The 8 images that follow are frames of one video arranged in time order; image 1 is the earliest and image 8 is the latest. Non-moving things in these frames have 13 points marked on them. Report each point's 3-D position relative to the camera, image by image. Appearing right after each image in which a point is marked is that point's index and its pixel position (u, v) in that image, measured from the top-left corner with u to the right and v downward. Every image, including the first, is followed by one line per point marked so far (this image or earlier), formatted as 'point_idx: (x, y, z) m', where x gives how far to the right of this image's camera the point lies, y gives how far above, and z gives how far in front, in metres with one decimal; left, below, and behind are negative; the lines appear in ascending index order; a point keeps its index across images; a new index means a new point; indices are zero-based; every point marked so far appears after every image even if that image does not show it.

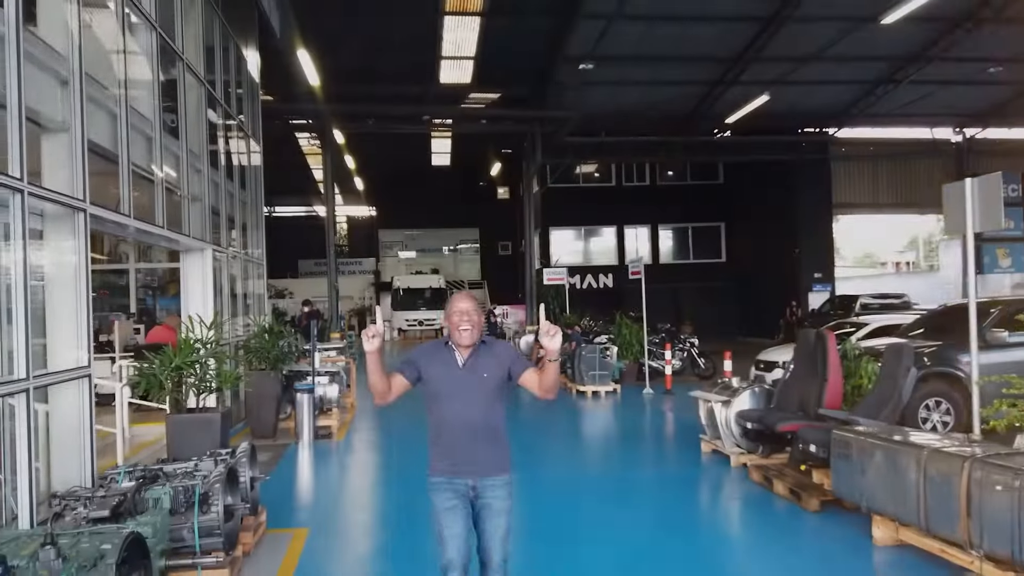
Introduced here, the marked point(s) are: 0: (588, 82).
0: (+1.5, +4.1, +14.5) m
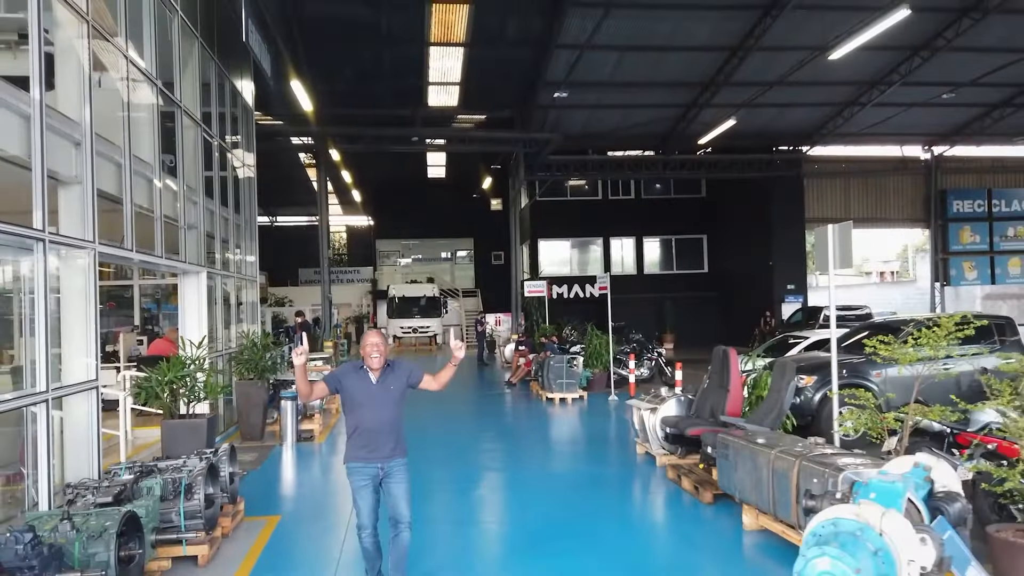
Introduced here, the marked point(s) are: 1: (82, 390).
0: (+1.2, +3.8, +15.3) m
1: (-2.8, -0.7, +4.9) m
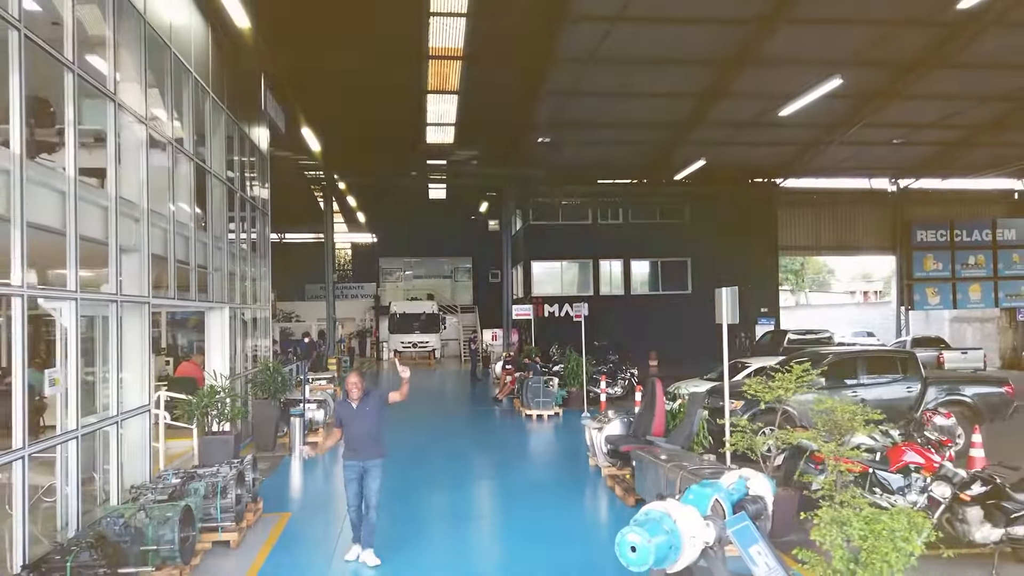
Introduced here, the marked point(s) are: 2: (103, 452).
0: (+1.0, +3.3, +16.6) m
1: (-3.2, -1.1, +6.2) m
2: (-3.1, -1.2, +5.6) m
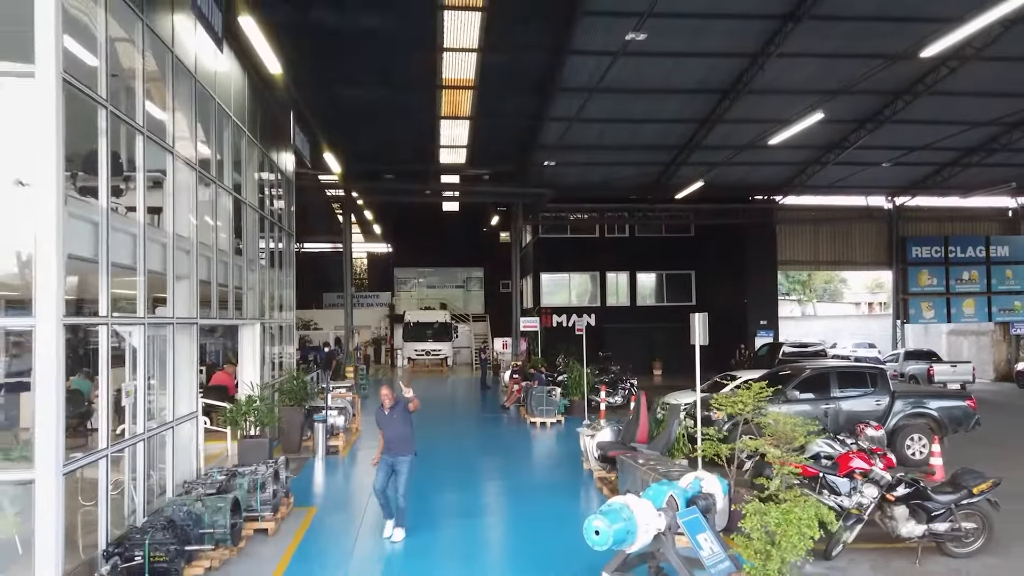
0: (+1.2, +3.0, +17.5) m
1: (-3.2, -1.3, +7.2) m
2: (-3.1, -1.4, +6.5) m
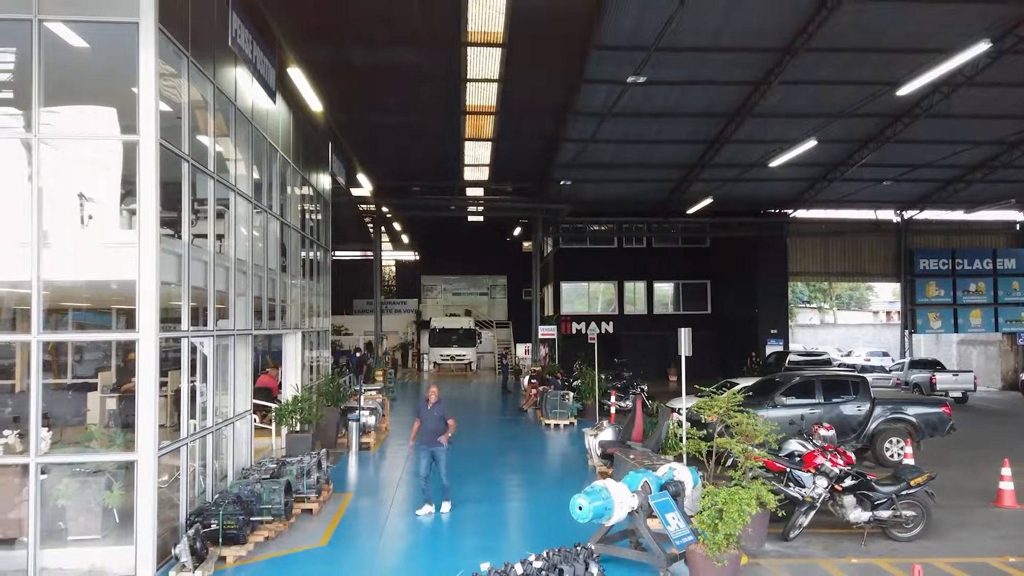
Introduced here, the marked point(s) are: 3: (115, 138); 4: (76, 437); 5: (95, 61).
0: (+1.7, +2.8, +18.5) m
1: (-3.1, -1.4, +8.3) m
2: (-3.0, -1.6, +7.7) m
3: (-3.4, +1.2, +6.1) m
4: (-3.6, -1.2, +5.8) m
5: (-3.6, +1.9, +6.1) m
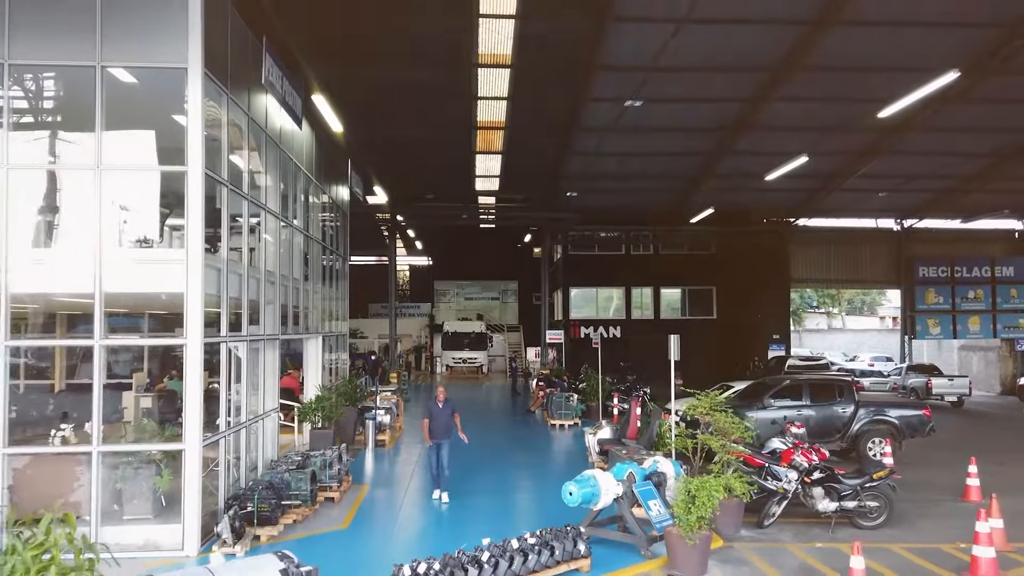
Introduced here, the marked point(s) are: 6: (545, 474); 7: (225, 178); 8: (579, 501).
0: (+2.0, +2.6, +19.2) m
1: (-3.0, -1.6, +9.1) m
2: (-3.0, -1.7, +8.5) m
3: (-3.4, +1.1, +6.9) m
4: (-3.5, -1.3, +6.7) m
5: (-3.5, +1.8, +6.9) m
6: (+0.4, -2.7, +10.5) m
7: (-3.0, +1.1, +7.6) m
8: (+0.5, -1.7, +5.9) m
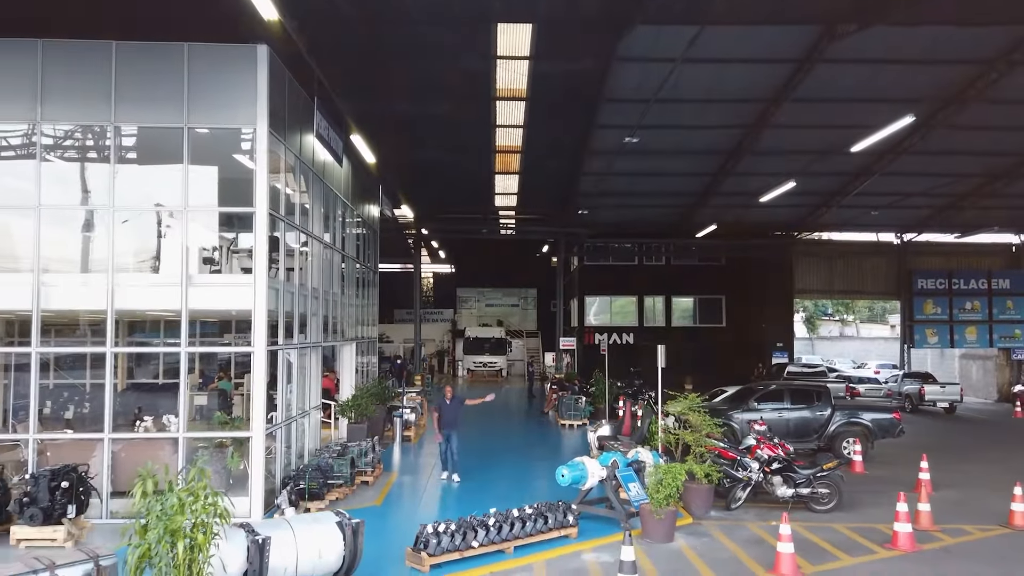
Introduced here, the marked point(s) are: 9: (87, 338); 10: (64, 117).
0: (+2.5, +2.3, +20.5) m
1: (-2.9, -1.8, +10.6) m
2: (-2.9, -1.9, +10.0) m
3: (-3.3, +0.9, +8.4) m
4: (-3.5, -1.5, +8.2) m
5: (-3.5, +1.6, +8.4) m
6: (+0.5, -2.9, +11.9) m
7: (-2.9, +0.9, +9.1) m
8: (+0.6, -1.9, +7.3) m
9: (-4.8, -0.6, +8.2) m
10: (-5.1, +1.9, +8.3) m
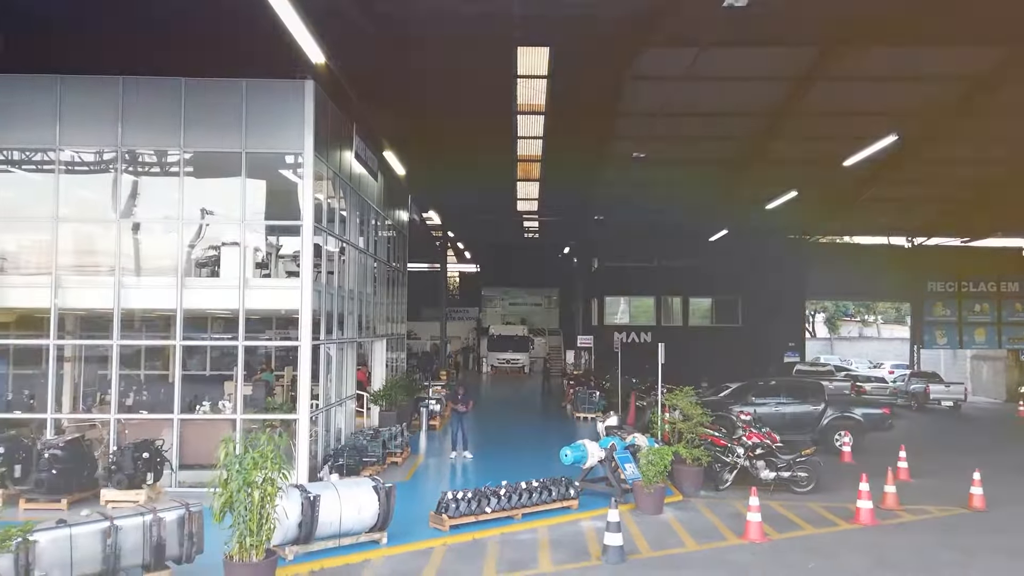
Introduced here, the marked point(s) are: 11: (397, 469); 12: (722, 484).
0: (+3.1, +2.3, +21.6) m
1: (-2.6, -1.8, +11.8) m
2: (-2.7, -1.9, +11.2) m
3: (-3.1, +0.9, +9.6) m
4: (-3.3, -1.5, +9.4) m
5: (-3.3, +1.6, +9.7) m
6: (+0.8, -2.9, +13.0) m
7: (-2.7, +0.9, +10.3) m
8: (+0.7, -2.0, +8.4) m
9: (-4.7, -0.6, +9.5) m
10: (-4.9, +1.9, +9.6) m
11: (-1.7, -2.6, +10.7) m
12: (+2.7, -2.5, +9.5) m
